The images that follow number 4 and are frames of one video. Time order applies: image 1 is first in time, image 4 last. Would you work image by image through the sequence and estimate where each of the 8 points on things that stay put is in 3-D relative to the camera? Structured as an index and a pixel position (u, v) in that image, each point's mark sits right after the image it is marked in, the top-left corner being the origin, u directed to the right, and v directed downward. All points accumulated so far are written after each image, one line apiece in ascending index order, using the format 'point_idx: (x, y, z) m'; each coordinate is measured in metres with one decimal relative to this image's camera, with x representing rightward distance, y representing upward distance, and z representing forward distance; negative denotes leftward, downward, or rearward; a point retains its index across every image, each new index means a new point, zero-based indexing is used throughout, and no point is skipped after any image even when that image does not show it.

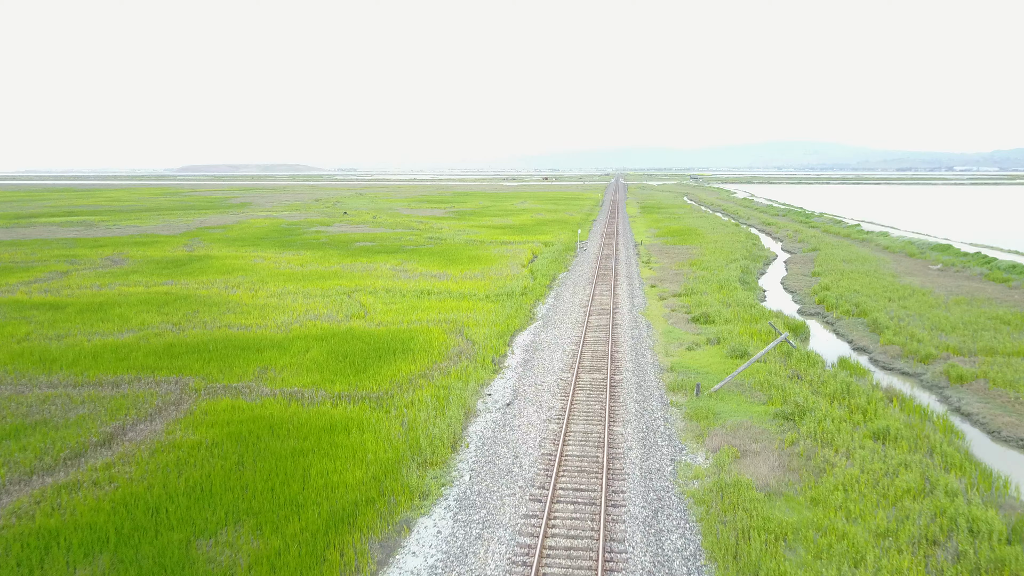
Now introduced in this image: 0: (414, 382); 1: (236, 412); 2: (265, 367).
0: (-3.1, -3.0, +17.9) m
1: (-7.6, -3.4, +15.8) m
2: (-8.4, -2.7, +19.5) m
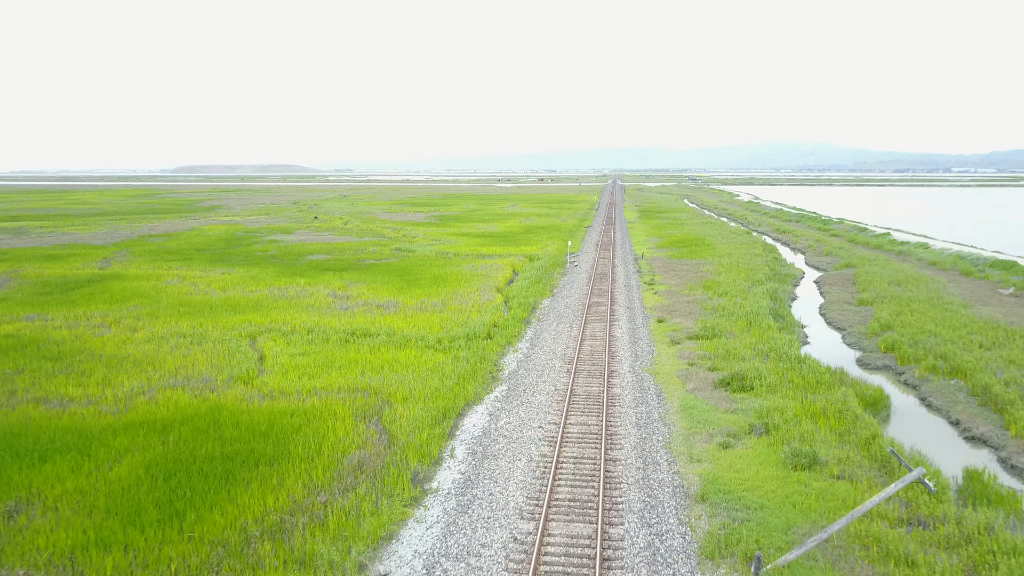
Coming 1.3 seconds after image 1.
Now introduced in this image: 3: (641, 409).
0: (-4.6, -4.6, +10.1) m
1: (-9.0, -5.0, +8.0) m
2: (-9.8, -4.3, +11.7) m
3: (+3.7, -3.4, +16.3) m
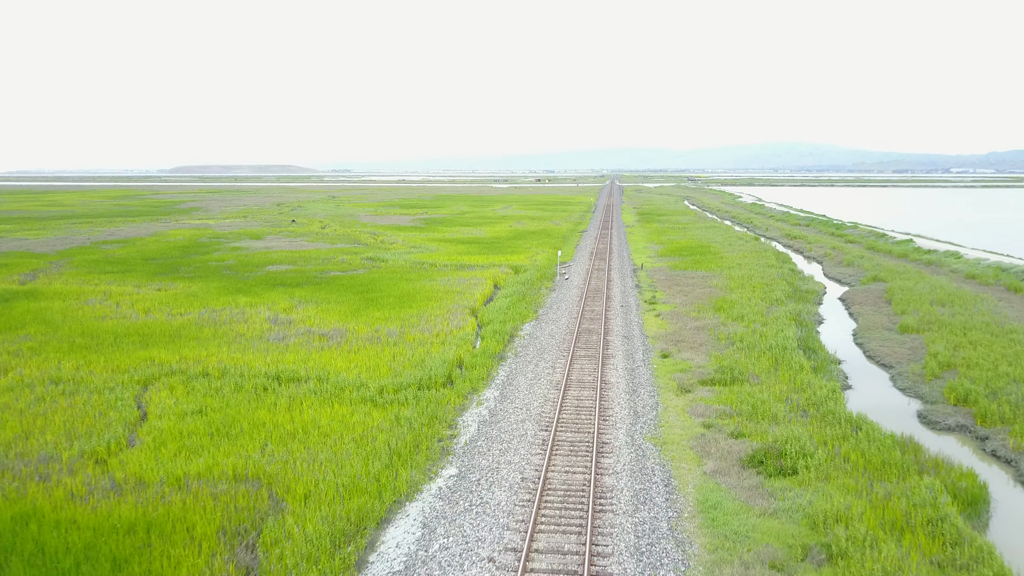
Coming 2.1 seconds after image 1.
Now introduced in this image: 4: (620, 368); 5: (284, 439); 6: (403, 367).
0: (-5.6, -5.6, +5.1) m
1: (-10.1, -6.0, +3.0) m
2: (-10.9, -5.3, +6.7) m
3: (+2.6, -4.4, +11.4) m
4: (+3.7, -2.7, +19.6) m
5: (-5.6, -3.7, +14.4) m
6: (-3.6, -2.6, +19.3) m
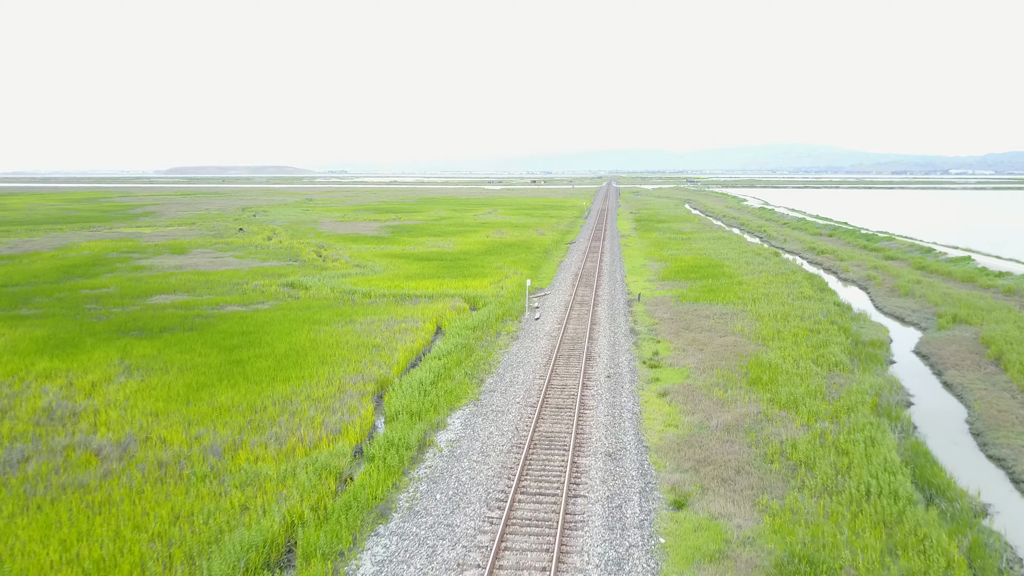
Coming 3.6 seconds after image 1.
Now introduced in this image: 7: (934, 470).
0: (-7.8, -7.5, -4.4) m
1: (-12.3, -8.0, -6.6) m
2: (-13.1, -7.3, -2.9) m
3: (+0.4, -6.4, +1.8) m
4: (+1.4, -4.7, +10.1) m
5: (-7.9, -5.7, +4.8) m
6: (-5.9, -4.6, +9.8) m
7: (+9.6, -4.2, +13.2) m
